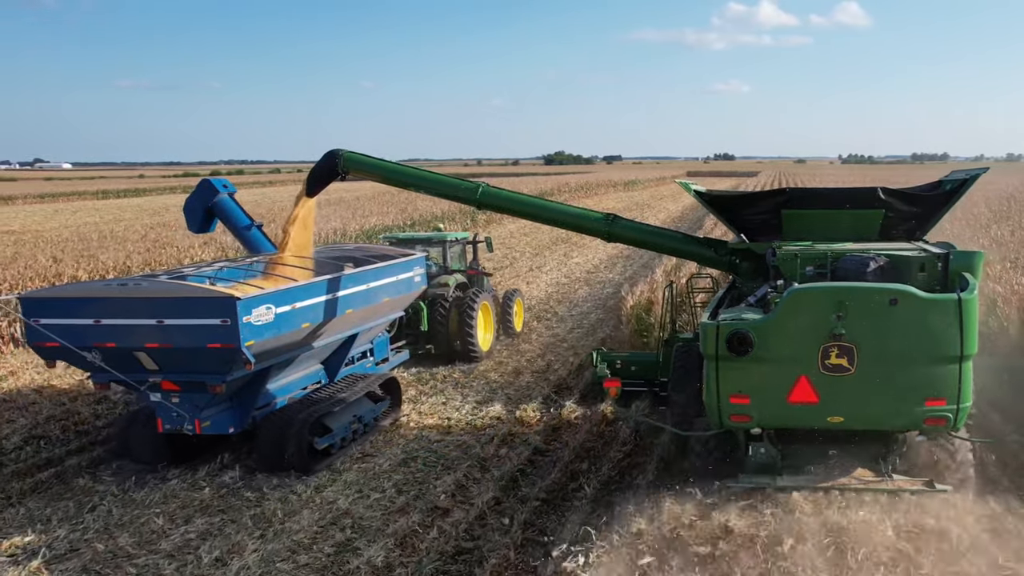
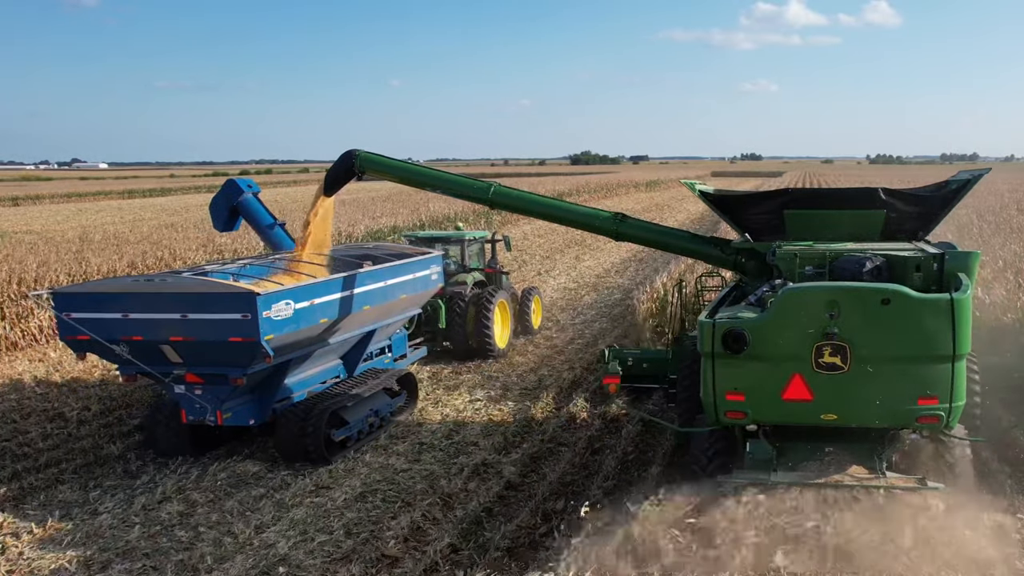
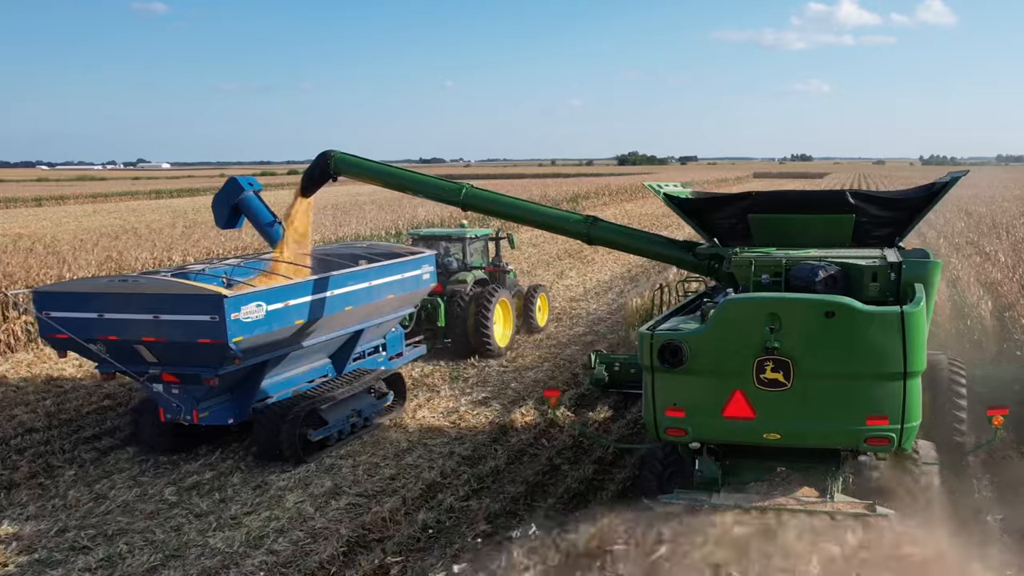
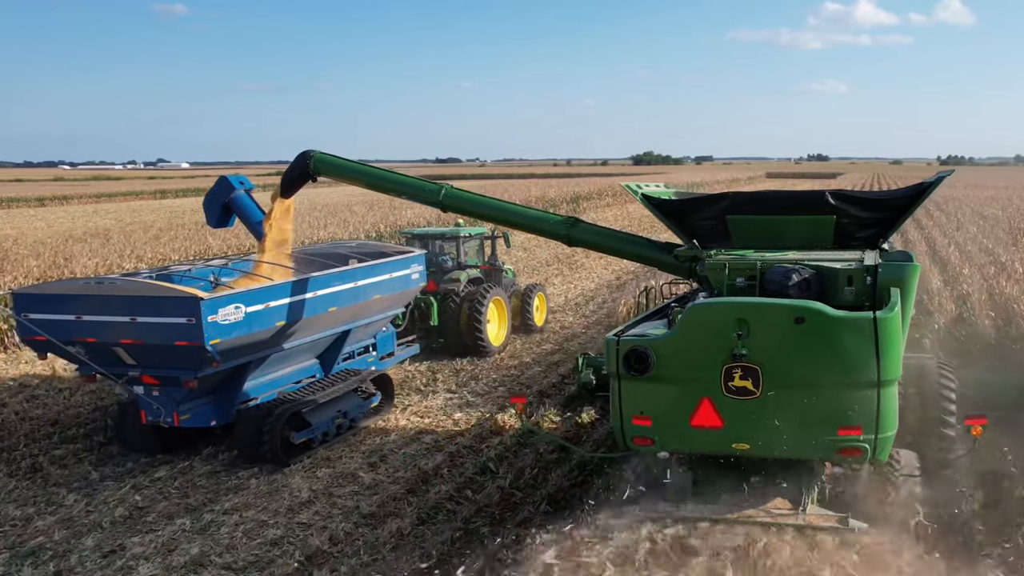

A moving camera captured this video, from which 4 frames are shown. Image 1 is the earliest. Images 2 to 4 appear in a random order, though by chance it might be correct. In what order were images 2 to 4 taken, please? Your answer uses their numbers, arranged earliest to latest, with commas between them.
2, 3, 4
